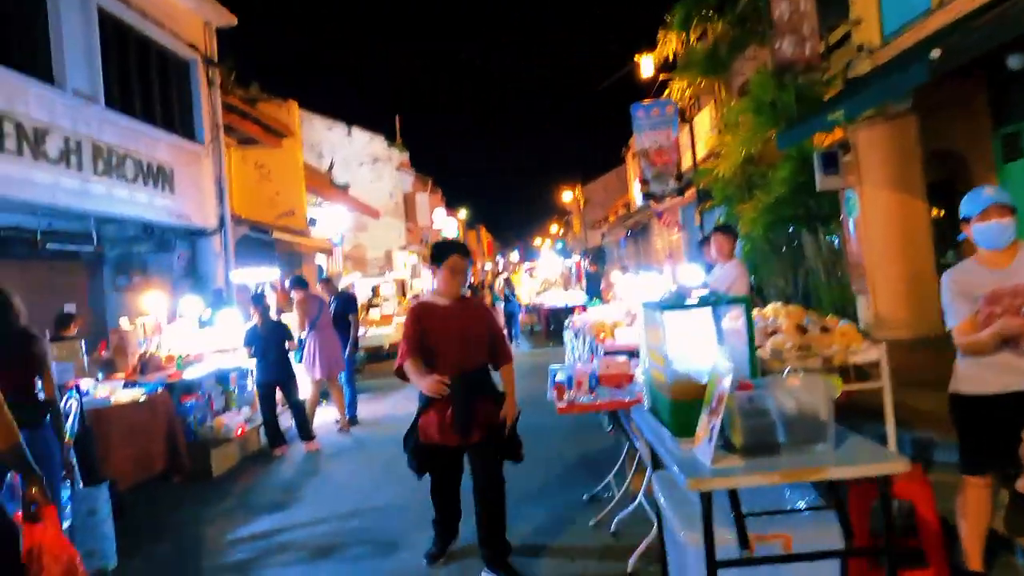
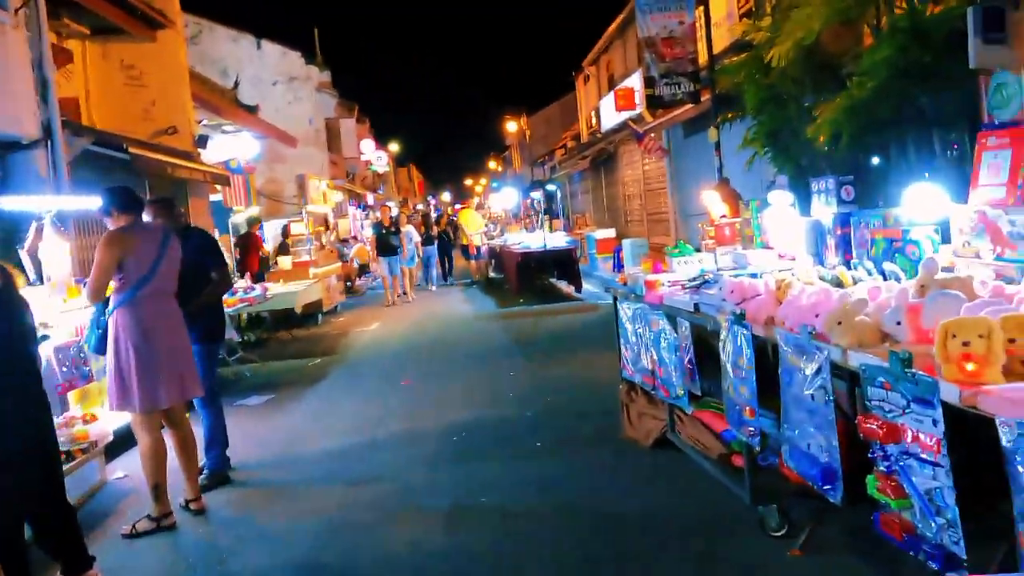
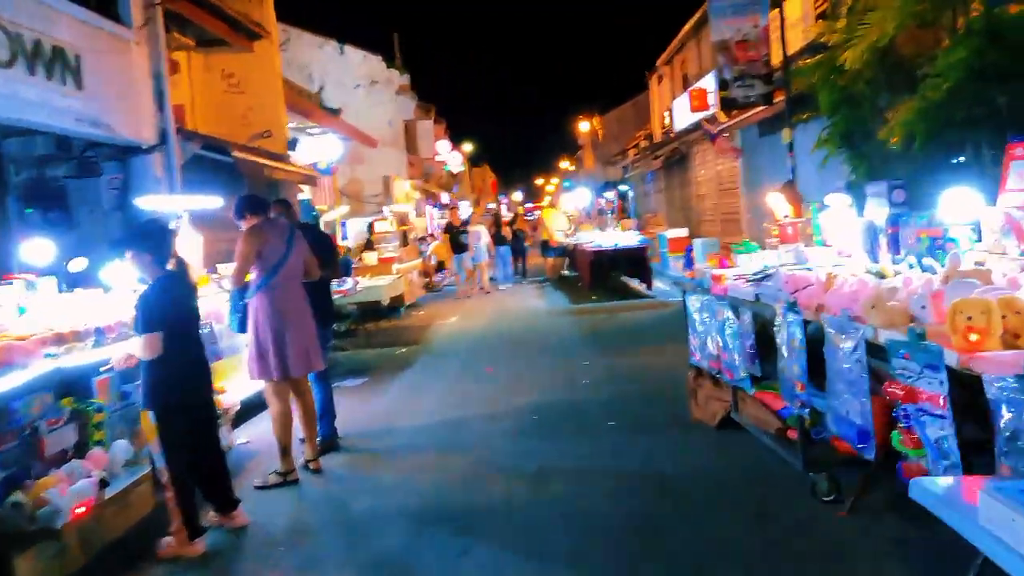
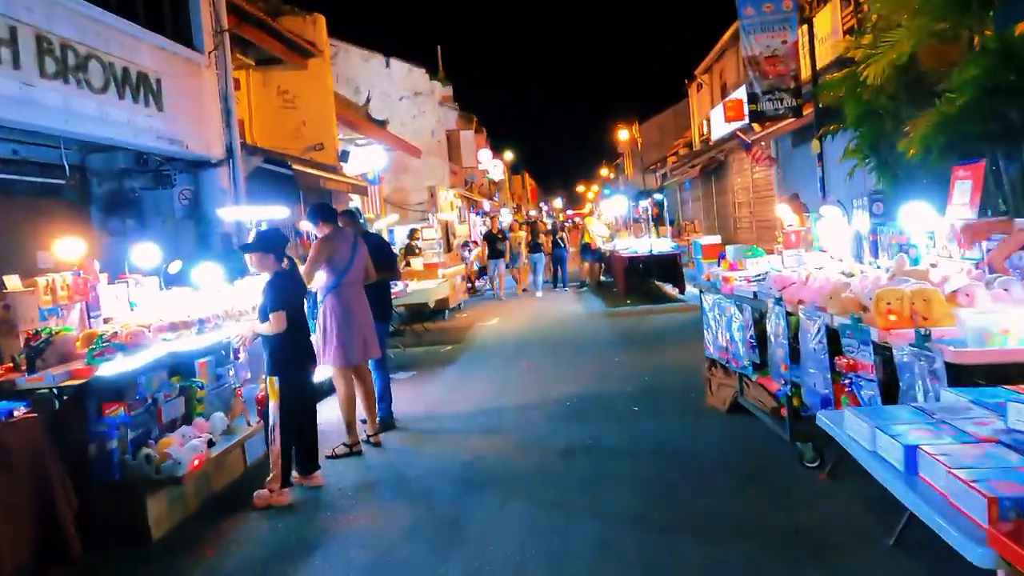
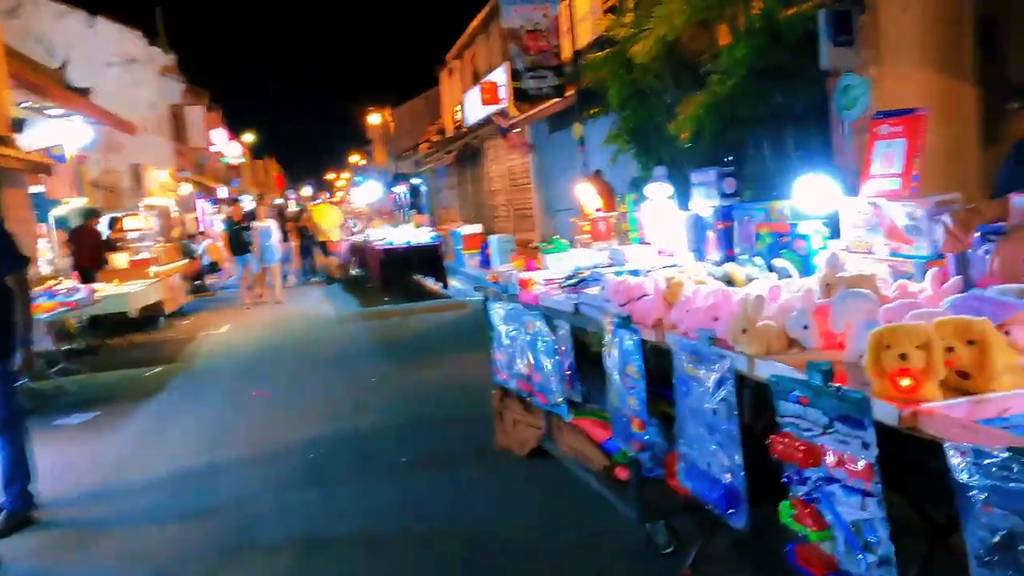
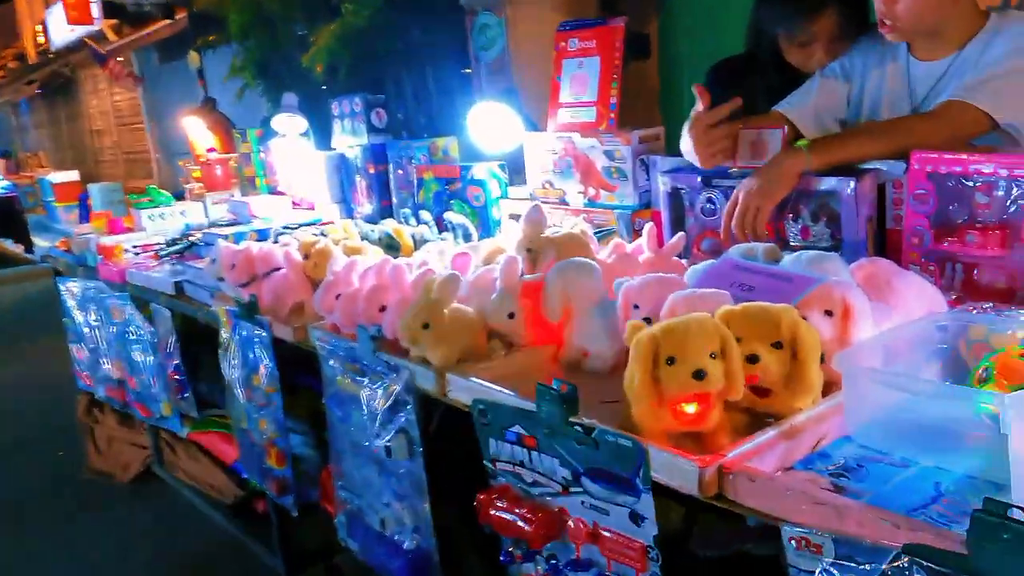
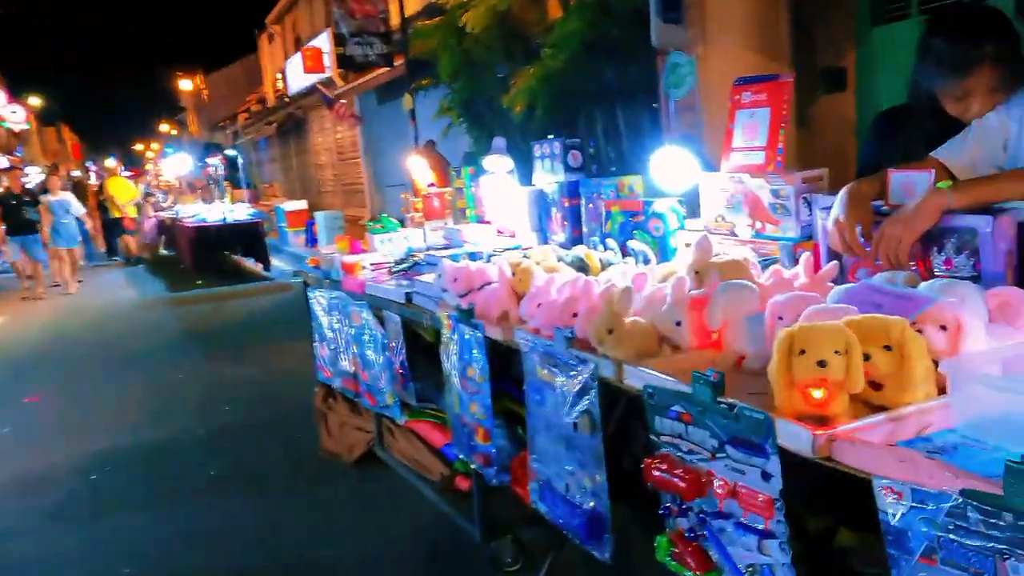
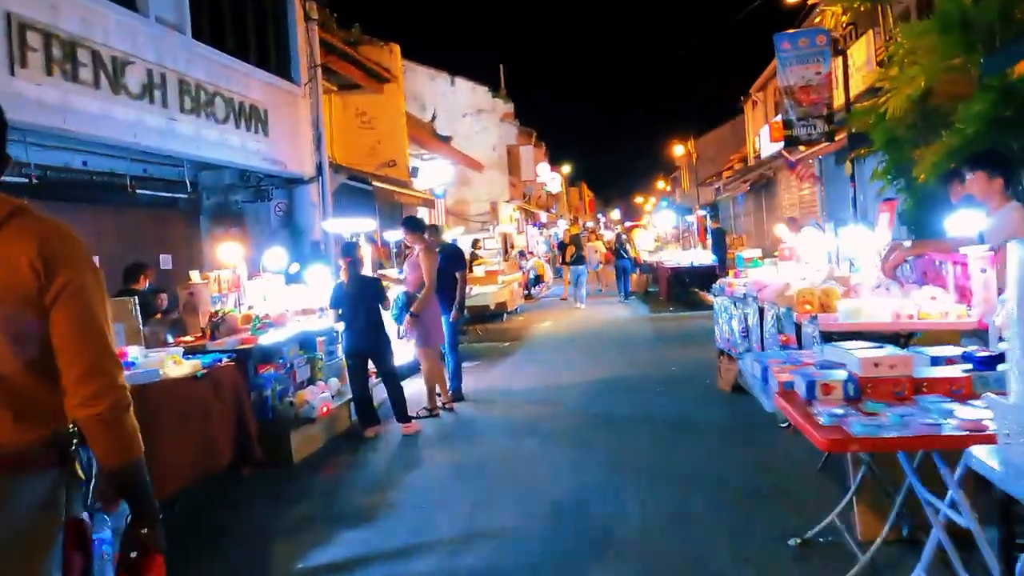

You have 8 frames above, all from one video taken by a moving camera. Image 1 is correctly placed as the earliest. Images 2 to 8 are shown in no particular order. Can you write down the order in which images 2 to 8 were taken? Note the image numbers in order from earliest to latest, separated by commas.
8, 4, 3, 2, 5, 7, 6
